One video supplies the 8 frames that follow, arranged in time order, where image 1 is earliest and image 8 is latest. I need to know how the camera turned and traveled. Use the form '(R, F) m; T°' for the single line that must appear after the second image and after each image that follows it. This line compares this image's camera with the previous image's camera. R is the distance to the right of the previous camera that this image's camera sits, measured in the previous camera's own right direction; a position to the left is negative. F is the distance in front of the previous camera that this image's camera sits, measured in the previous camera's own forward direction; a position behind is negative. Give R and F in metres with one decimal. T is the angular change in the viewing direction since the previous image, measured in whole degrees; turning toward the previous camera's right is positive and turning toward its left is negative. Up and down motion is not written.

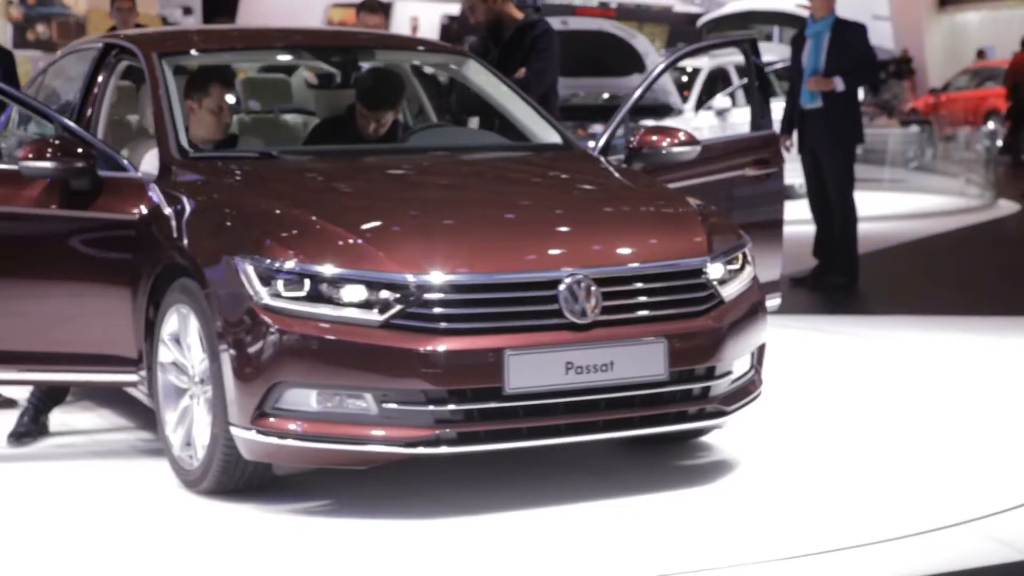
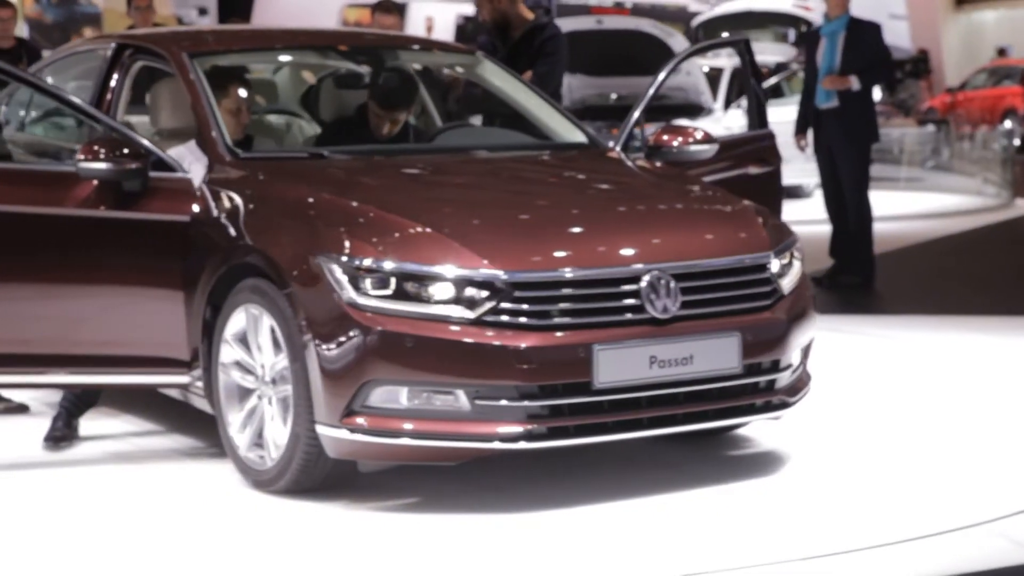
(-0.5, 0.0) m; +4°
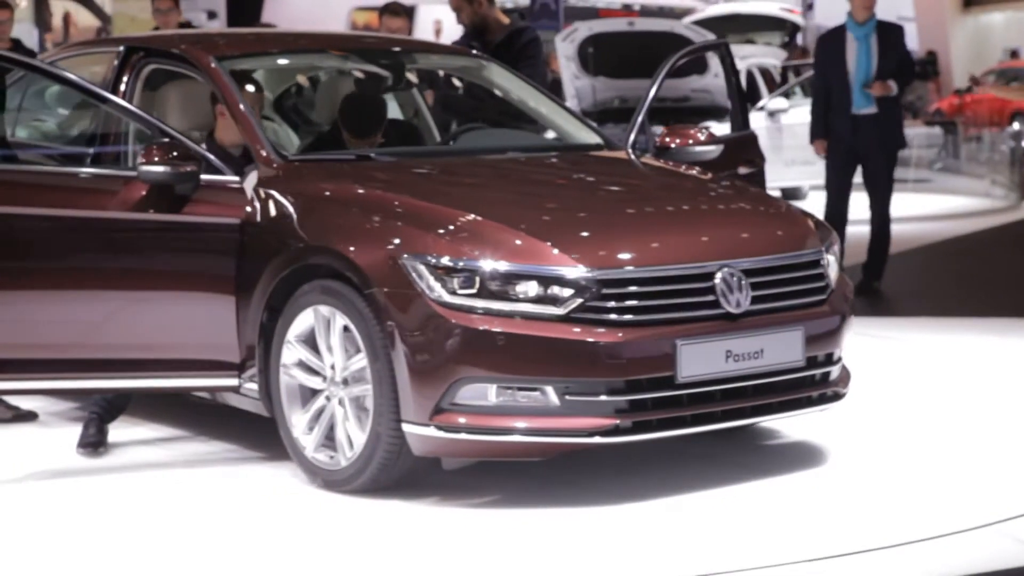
(-0.6, 0.0) m; +4°
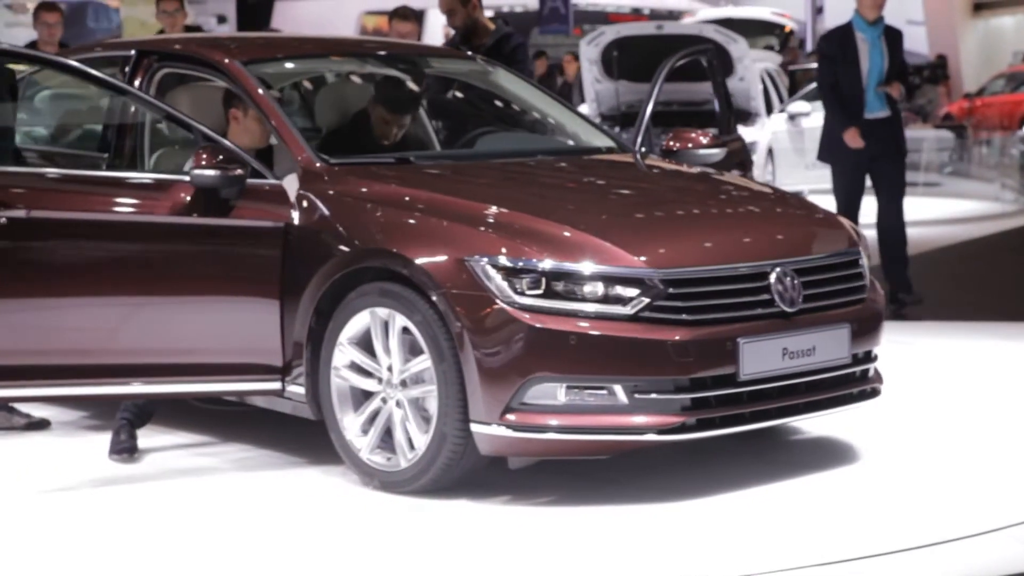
(-0.4, 0.0) m; +3°
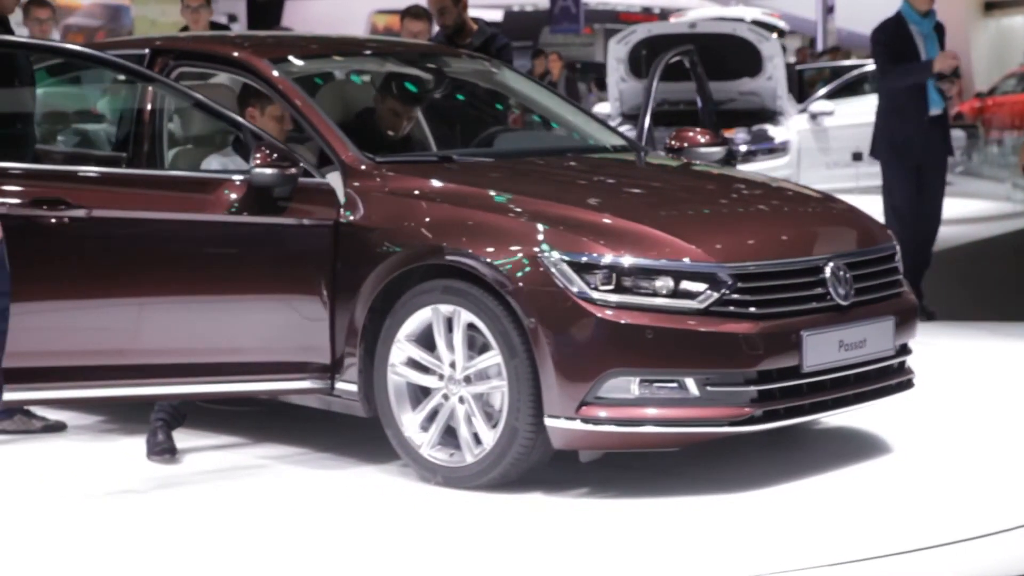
(-0.5, 0.0) m; +4°
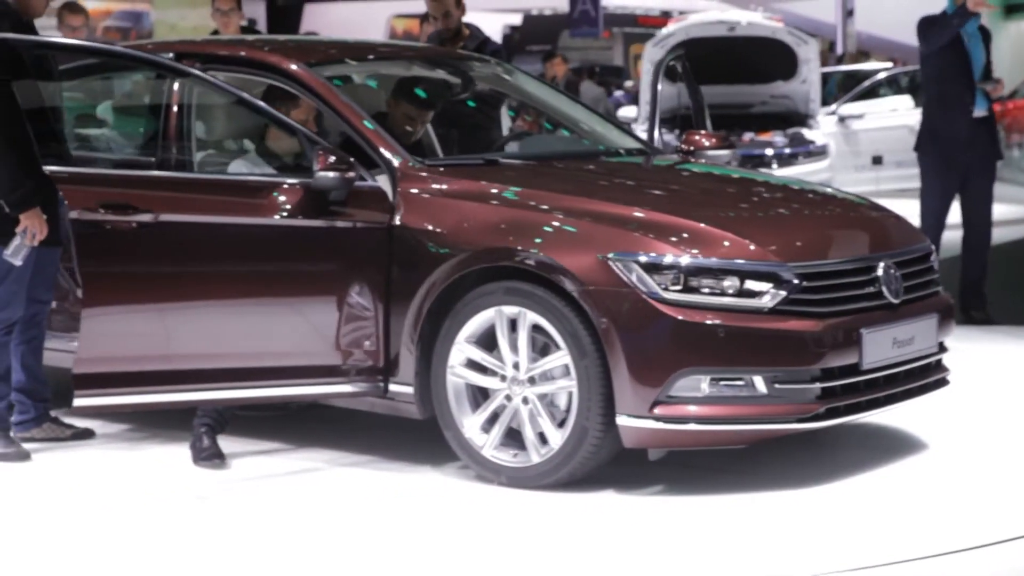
(-0.4, 0.0) m; +3°
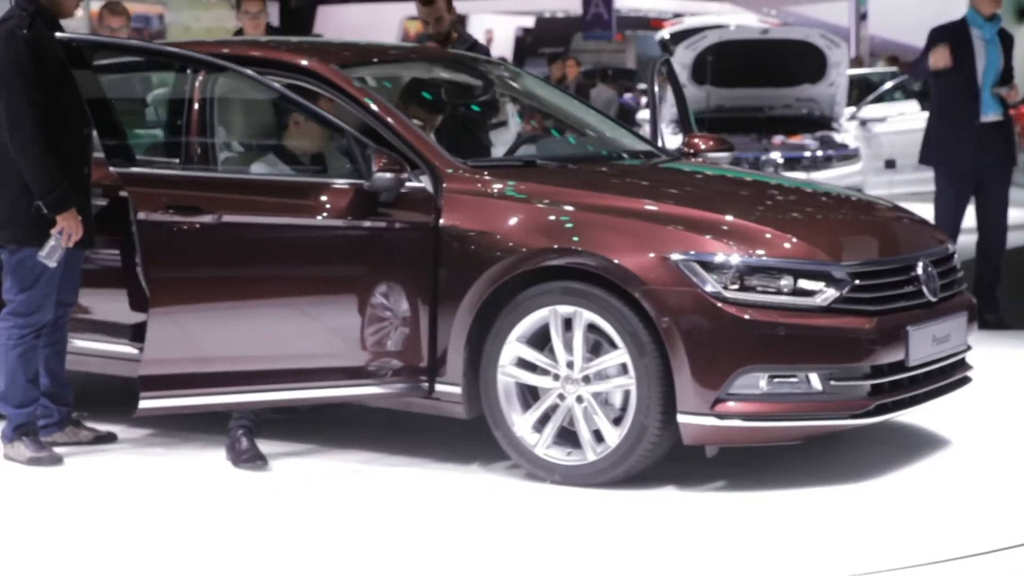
(-0.4, 0.0) m; +3°
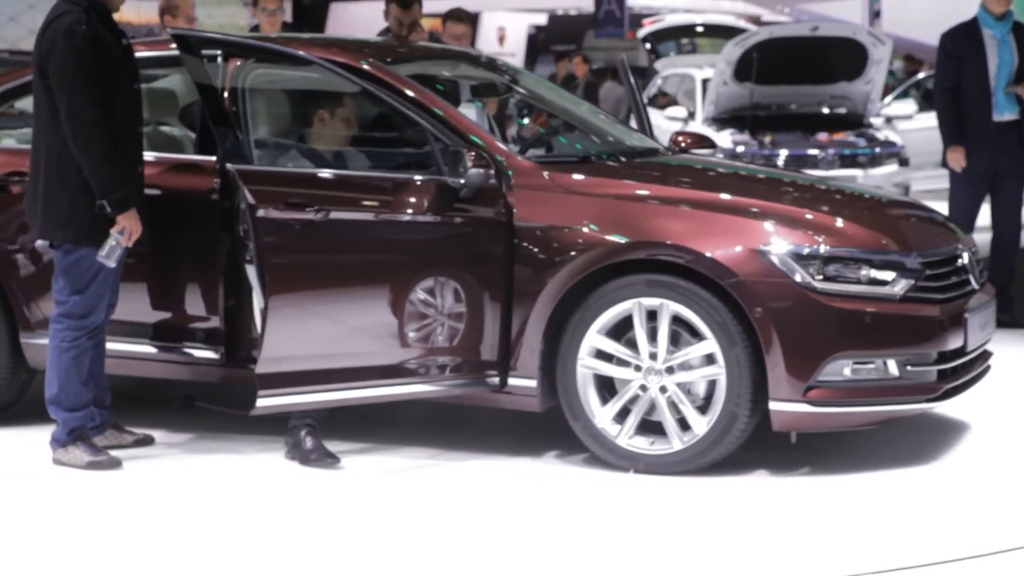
(-0.7, 0.0) m; +5°
